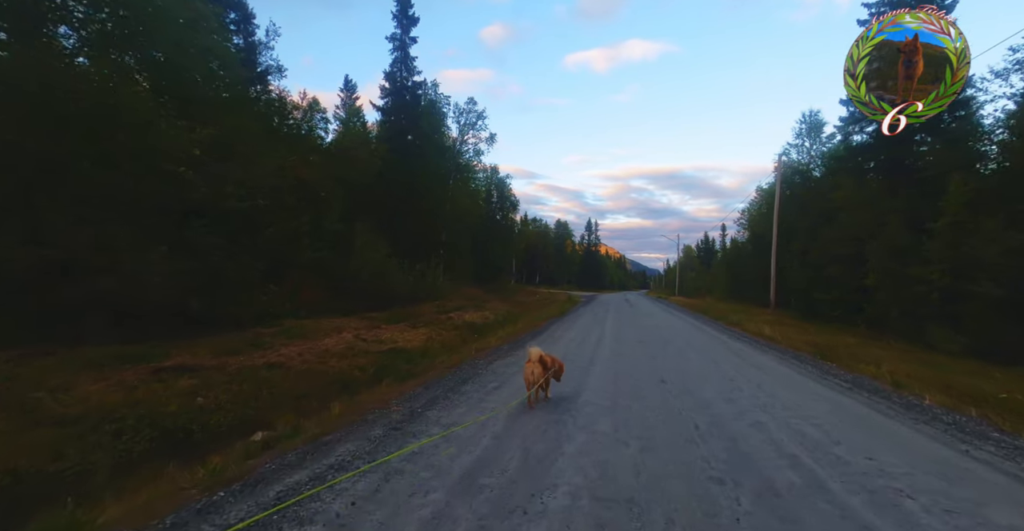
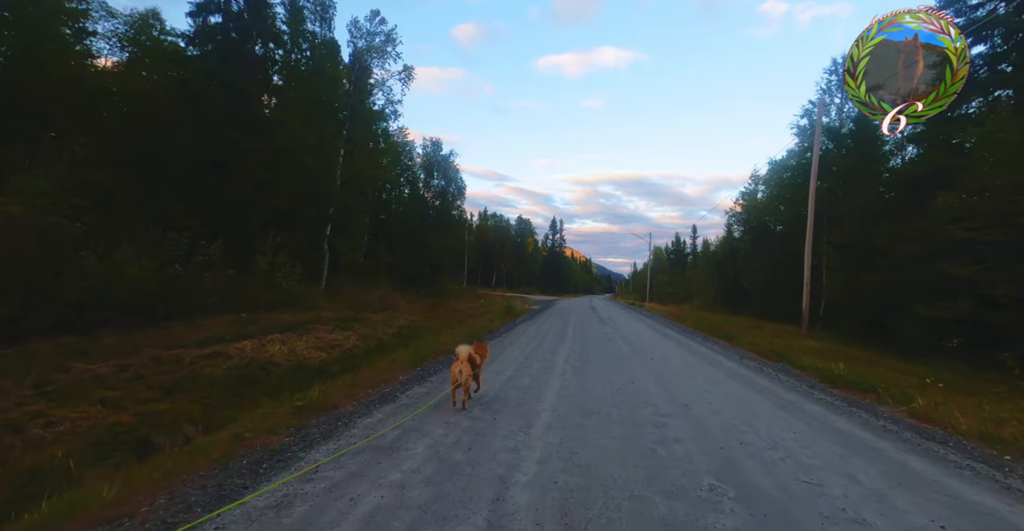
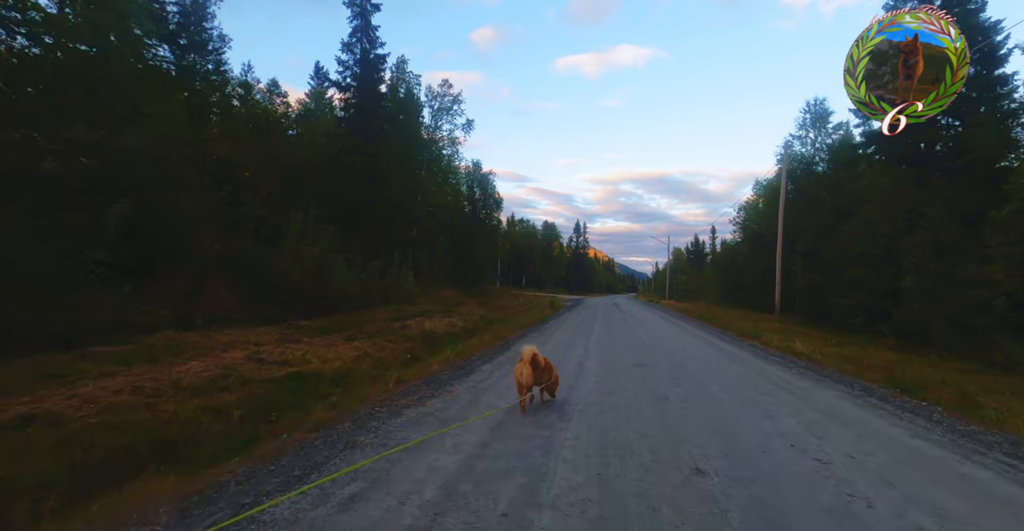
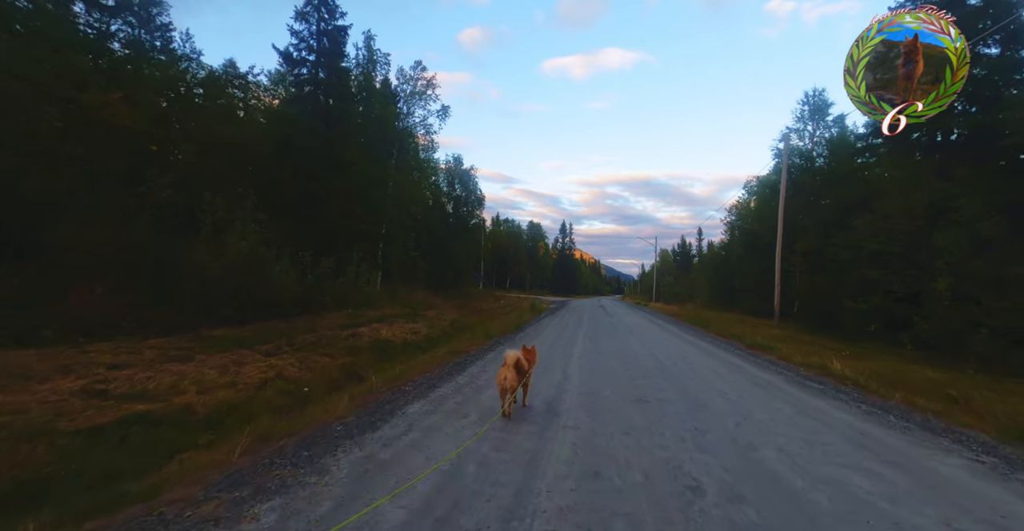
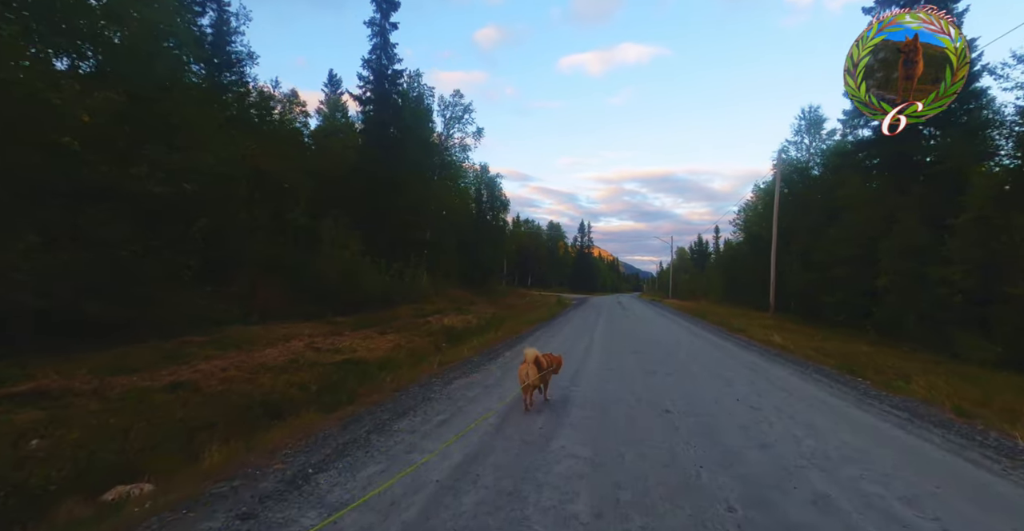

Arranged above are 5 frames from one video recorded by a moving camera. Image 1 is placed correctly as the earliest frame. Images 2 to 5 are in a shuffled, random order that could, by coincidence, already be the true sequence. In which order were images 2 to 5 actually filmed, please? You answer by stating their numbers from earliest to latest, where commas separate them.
5, 3, 4, 2
